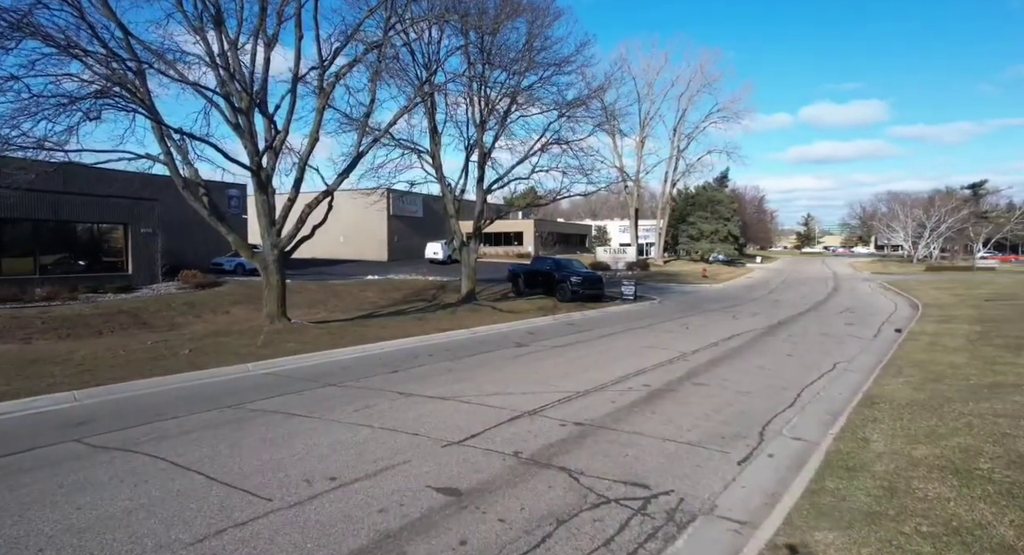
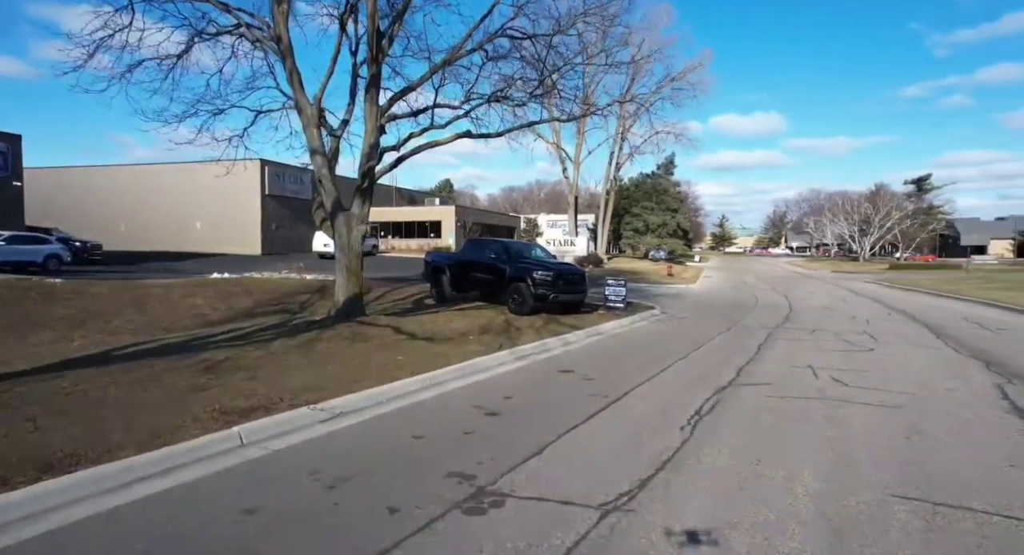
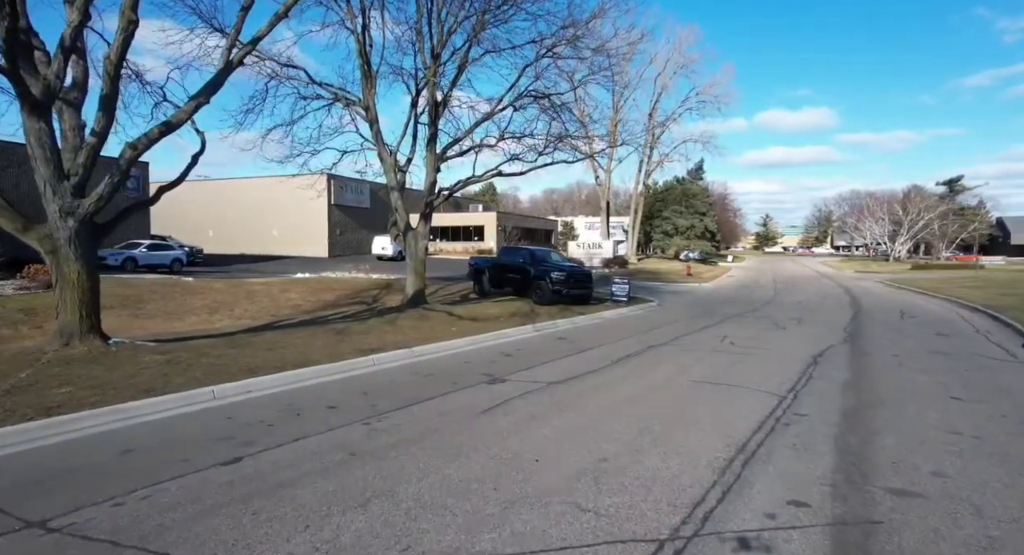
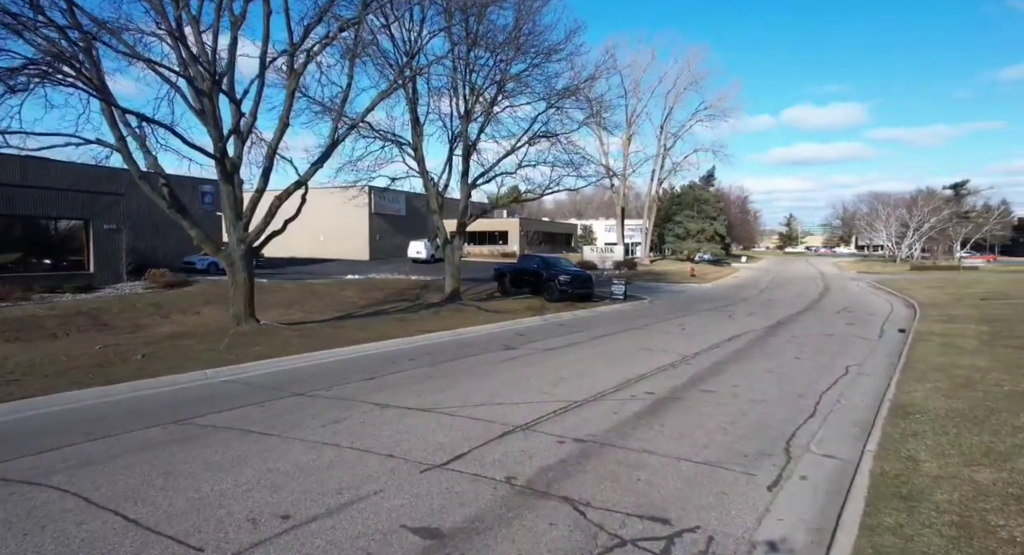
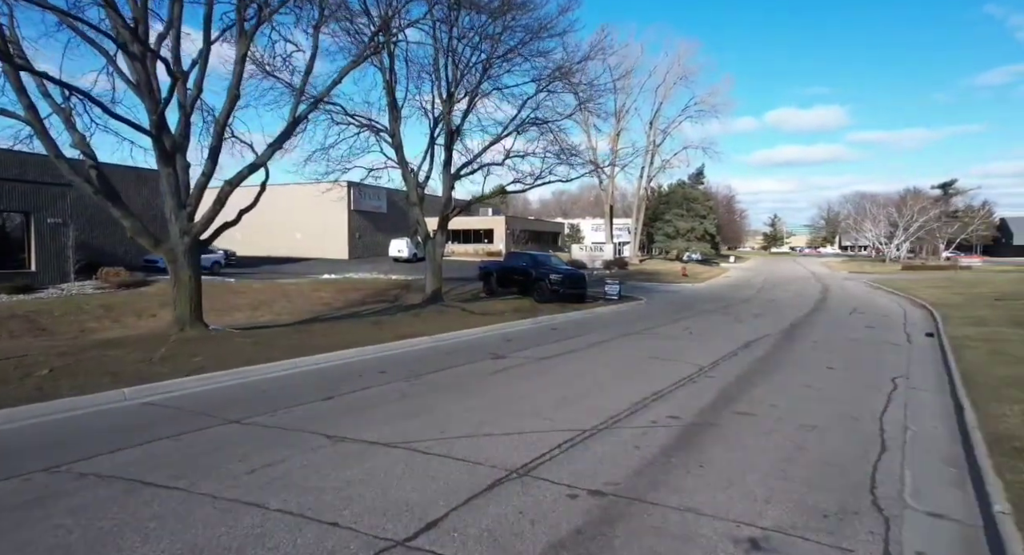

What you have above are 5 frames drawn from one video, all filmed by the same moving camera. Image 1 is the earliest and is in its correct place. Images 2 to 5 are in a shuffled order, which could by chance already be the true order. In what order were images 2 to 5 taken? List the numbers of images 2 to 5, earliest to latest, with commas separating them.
4, 5, 3, 2
